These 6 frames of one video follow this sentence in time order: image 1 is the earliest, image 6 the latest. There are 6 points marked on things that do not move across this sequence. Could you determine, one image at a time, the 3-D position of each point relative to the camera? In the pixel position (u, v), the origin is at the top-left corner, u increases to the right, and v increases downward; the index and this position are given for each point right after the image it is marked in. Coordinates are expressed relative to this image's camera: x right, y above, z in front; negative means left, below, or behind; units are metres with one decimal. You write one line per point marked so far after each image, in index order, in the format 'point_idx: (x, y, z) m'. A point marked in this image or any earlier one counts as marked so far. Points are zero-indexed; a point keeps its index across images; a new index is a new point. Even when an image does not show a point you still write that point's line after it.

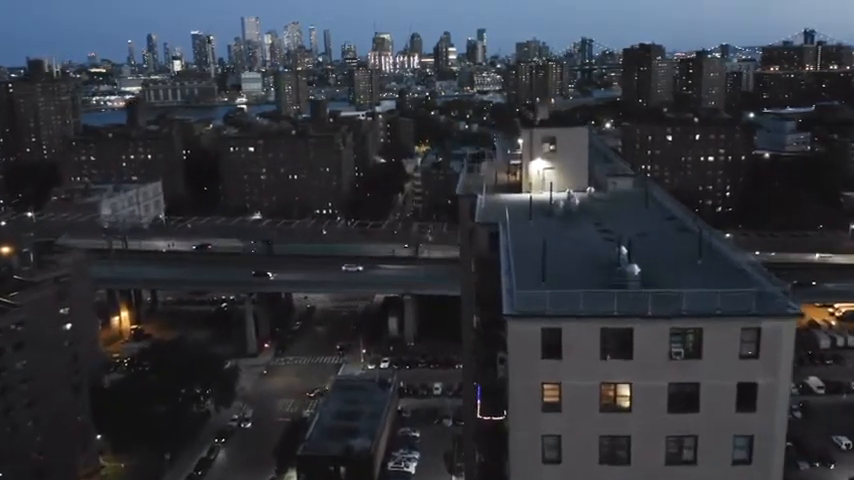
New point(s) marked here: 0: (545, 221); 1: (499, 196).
0: (+1.2, +0.2, +7.9) m
1: (+0.9, +0.6, +9.4) m
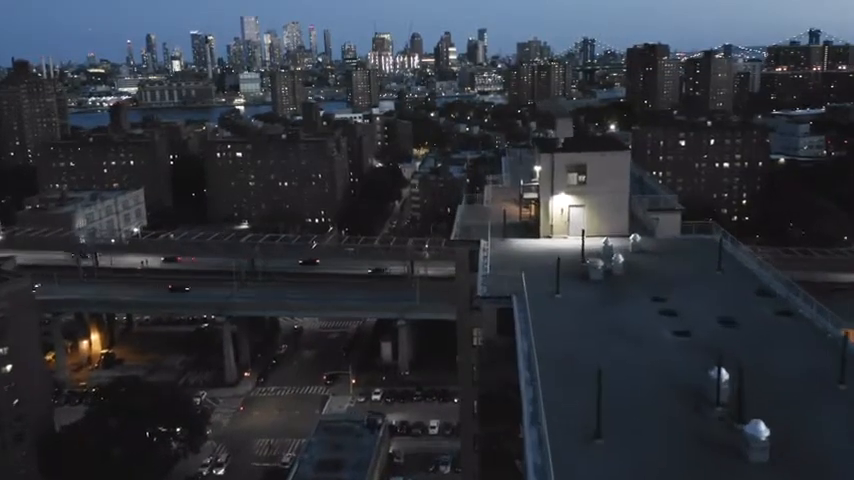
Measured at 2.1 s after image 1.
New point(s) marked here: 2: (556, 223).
0: (+1.1, -0.4, +5.5) m
1: (+0.8, 0.0, +7.1) m
2: (+1.2, +0.2, +7.0) m
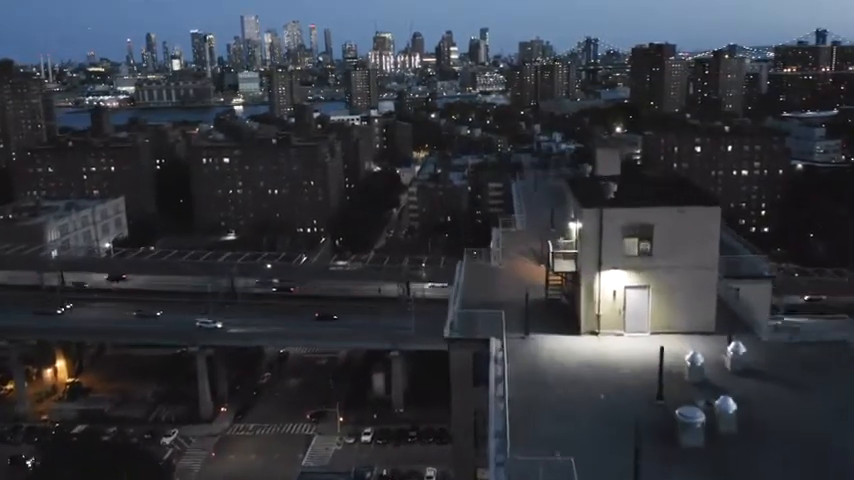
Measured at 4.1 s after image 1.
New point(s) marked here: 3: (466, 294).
0: (+1.0, -1.0, +3.1) m
1: (+0.7, -0.6, +4.7) m
2: (+1.1, -0.4, +4.6) m
3: (+0.3, -0.4, +5.5) m
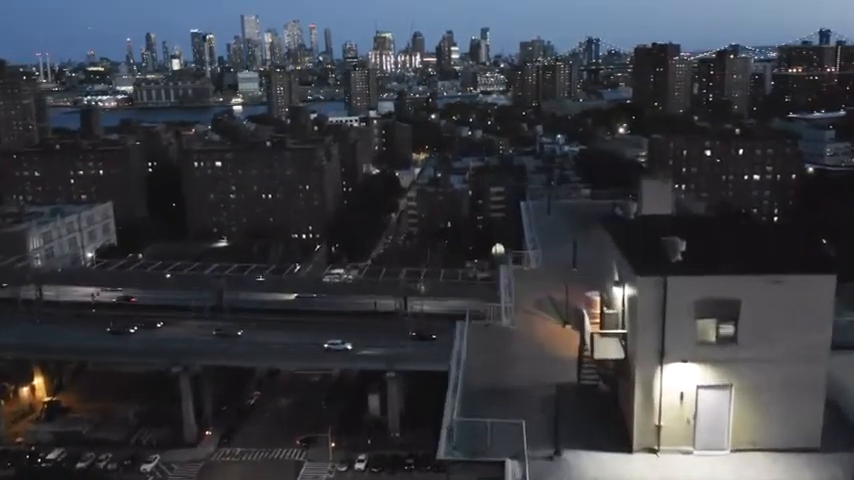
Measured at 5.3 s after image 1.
0: (+0.9, -1.3, +1.7) m
1: (+0.6, -0.9, +3.3) m
2: (+1.0, -0.8, +3.3) m
3: (+0.2, -0.7, +4.1) m
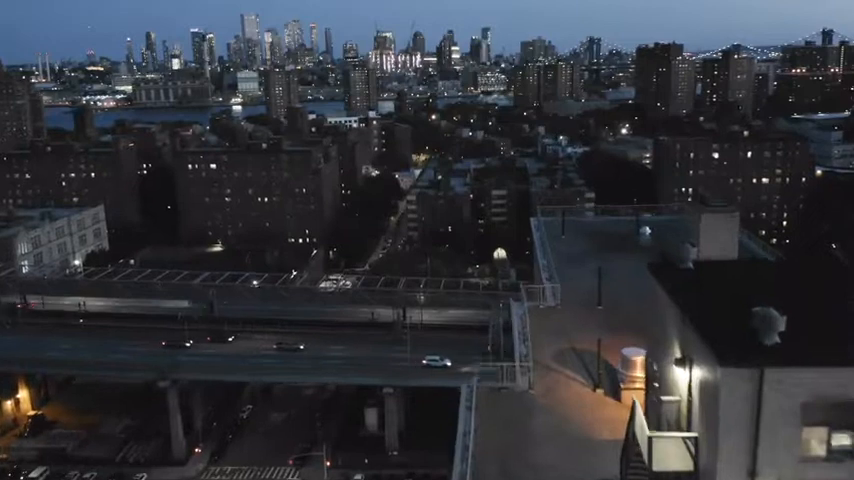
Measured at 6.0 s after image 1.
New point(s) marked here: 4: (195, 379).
0: (+0.9, -1.5, +0.8) m
1: (+0.6, -1.1, +2.4) m
2: (+1.0, -1.0, +2.4) m
3: (+0.2, -0.9, +3.2) m
4: (-5.6, -3.3, +18.9) m
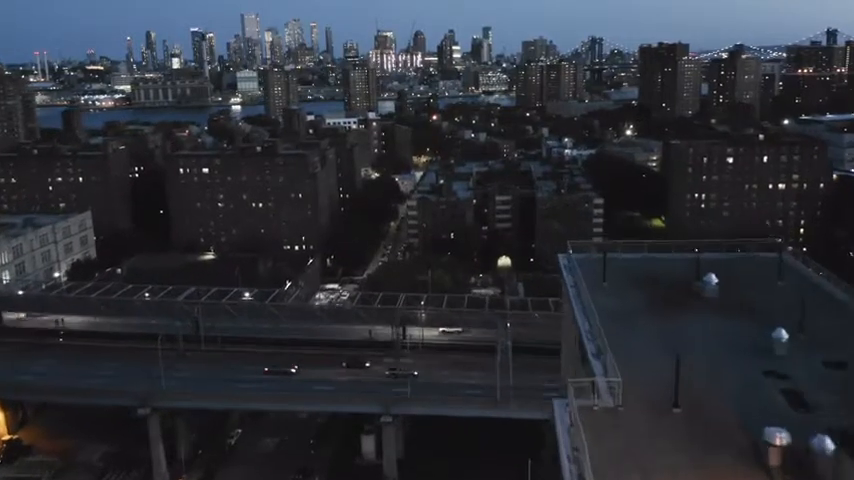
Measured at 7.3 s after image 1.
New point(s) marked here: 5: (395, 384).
0: (+0.9, -1.9, -0.7) m
1: (+0.6, -1.5, +0.9) m
2: (+1.0, -1.3, +0.9) m
3: (+0.3, -1.3, +1.8) m
4: (-5.6, -3.7, +17.4) m
5: (-0.6, -3.3, +17.5) m
